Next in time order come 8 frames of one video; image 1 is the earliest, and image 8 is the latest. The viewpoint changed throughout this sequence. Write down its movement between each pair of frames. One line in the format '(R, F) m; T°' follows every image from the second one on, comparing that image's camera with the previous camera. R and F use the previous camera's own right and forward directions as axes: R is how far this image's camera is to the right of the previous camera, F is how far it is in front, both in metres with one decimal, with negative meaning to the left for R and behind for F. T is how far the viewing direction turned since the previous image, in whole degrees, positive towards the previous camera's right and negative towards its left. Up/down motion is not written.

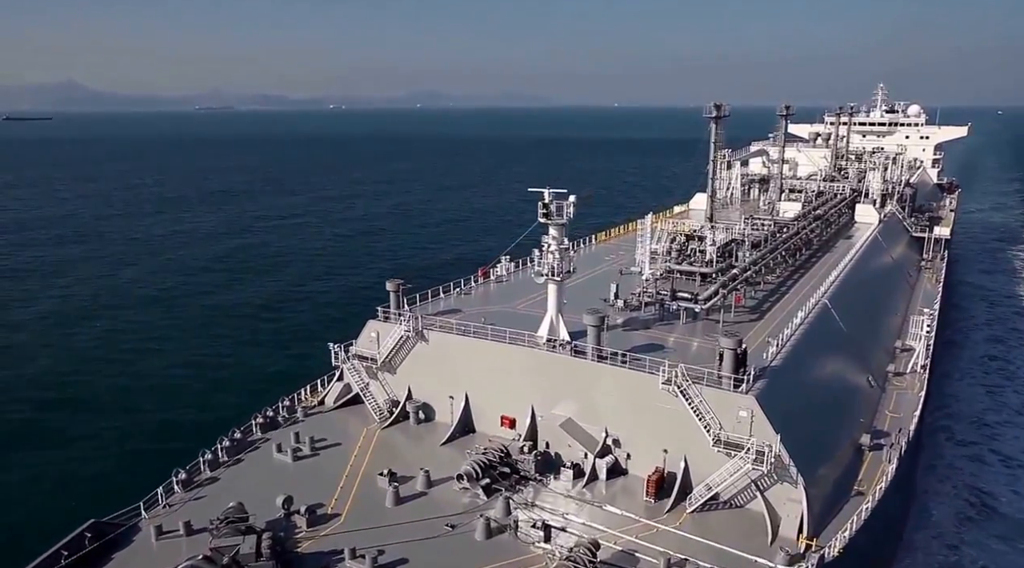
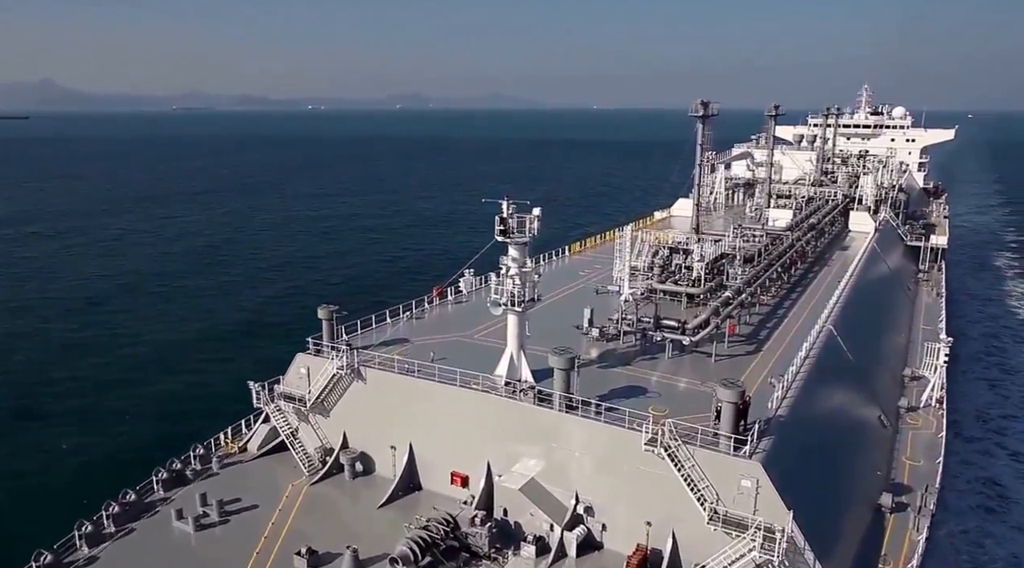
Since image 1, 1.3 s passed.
(+1.0, +5.7) m; +2°
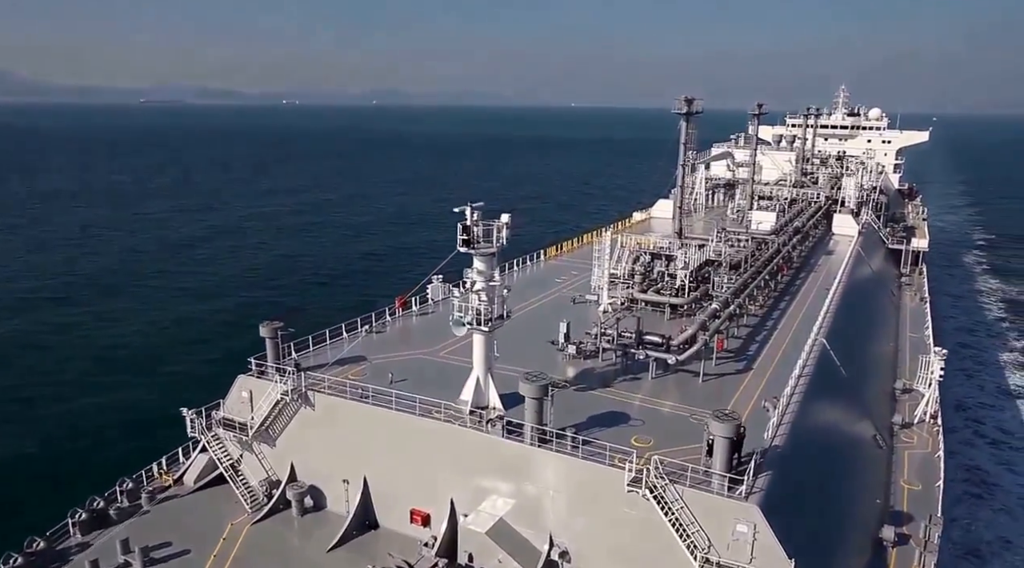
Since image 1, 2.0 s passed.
(+0.3, +3.0) m; +2°
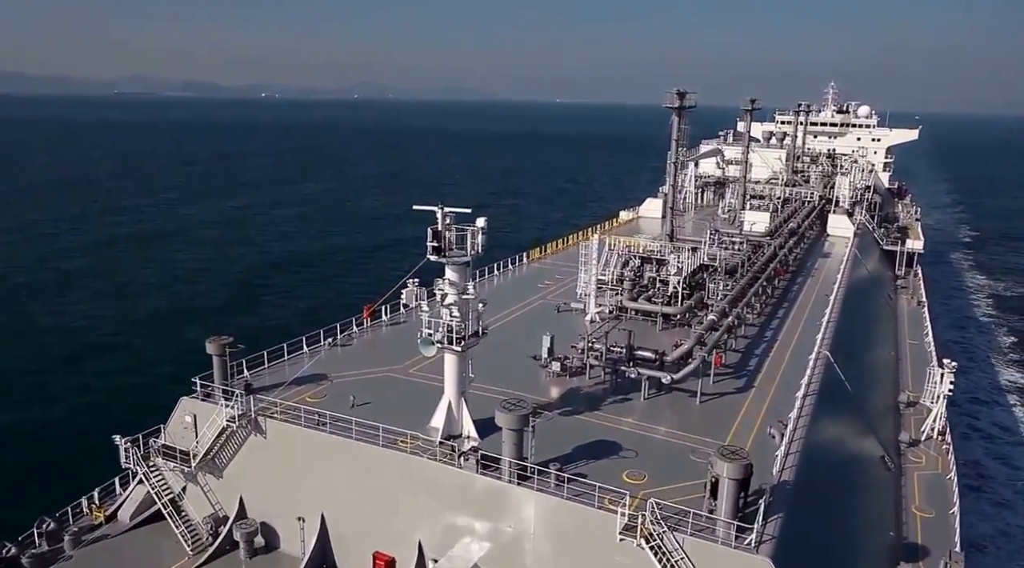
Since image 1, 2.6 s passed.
(+0.3, +2.9) m; +1°
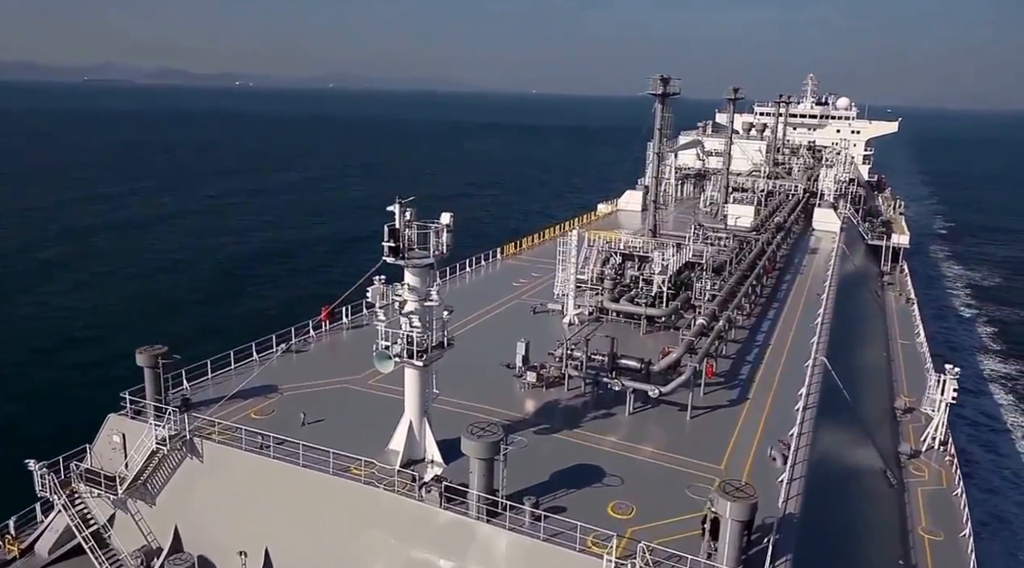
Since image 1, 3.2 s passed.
(+0.2, +2.6) m; +2°
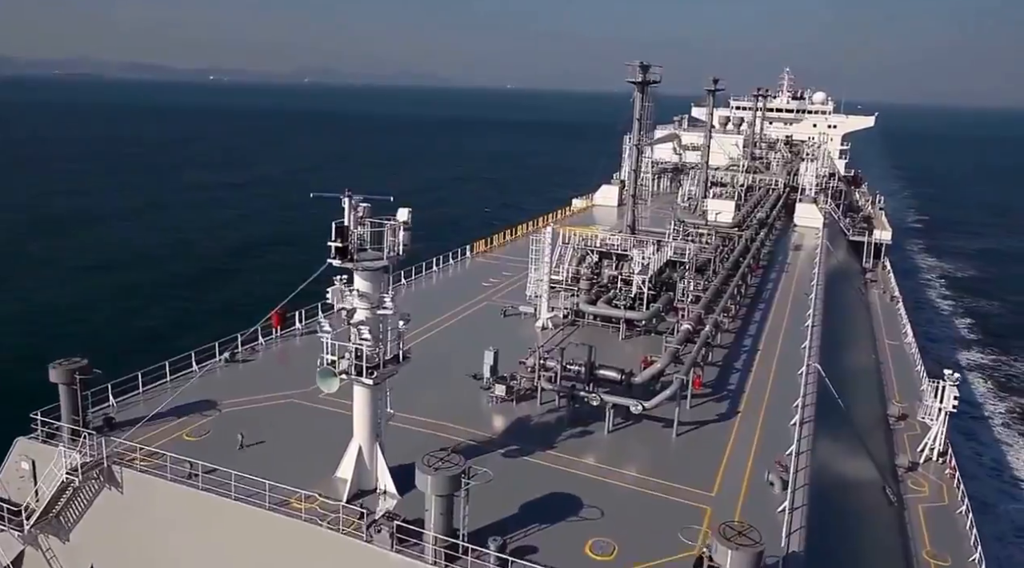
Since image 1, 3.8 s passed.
(+0.2, +2.4) m; +2°
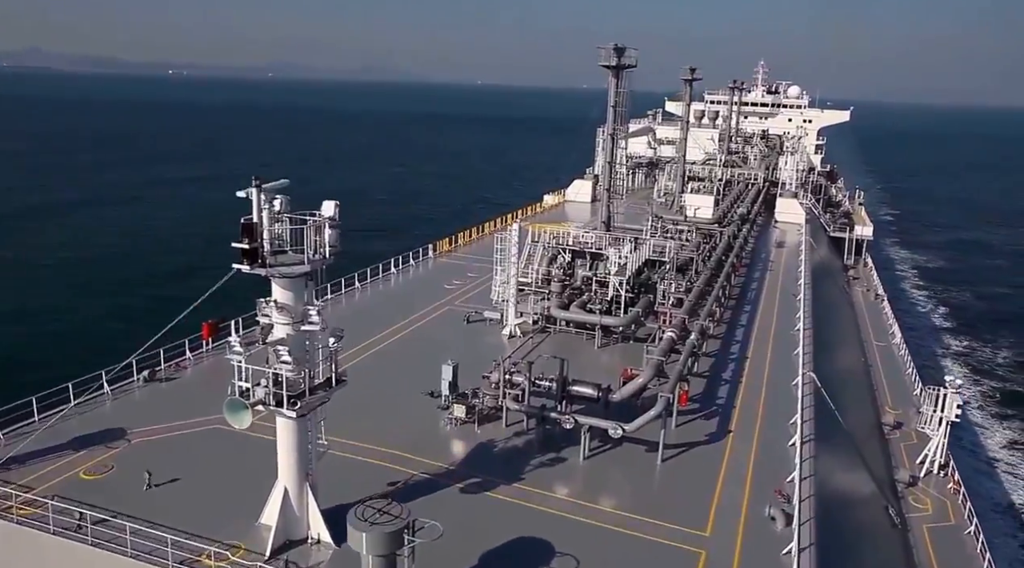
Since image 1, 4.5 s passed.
(+0.4, +2.8) m; +2°
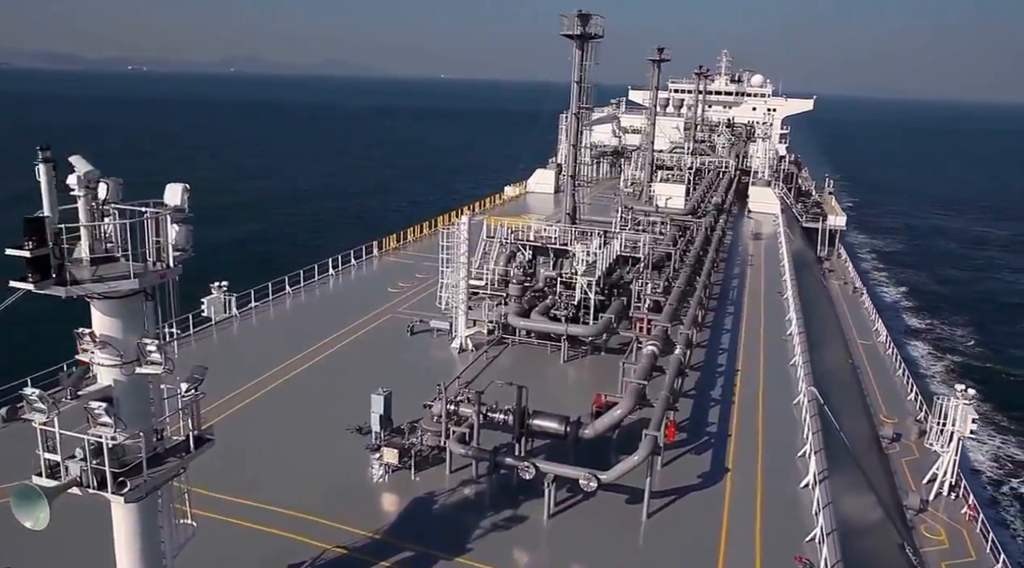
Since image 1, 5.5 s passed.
(+0.4, +4.0) m; +3°
